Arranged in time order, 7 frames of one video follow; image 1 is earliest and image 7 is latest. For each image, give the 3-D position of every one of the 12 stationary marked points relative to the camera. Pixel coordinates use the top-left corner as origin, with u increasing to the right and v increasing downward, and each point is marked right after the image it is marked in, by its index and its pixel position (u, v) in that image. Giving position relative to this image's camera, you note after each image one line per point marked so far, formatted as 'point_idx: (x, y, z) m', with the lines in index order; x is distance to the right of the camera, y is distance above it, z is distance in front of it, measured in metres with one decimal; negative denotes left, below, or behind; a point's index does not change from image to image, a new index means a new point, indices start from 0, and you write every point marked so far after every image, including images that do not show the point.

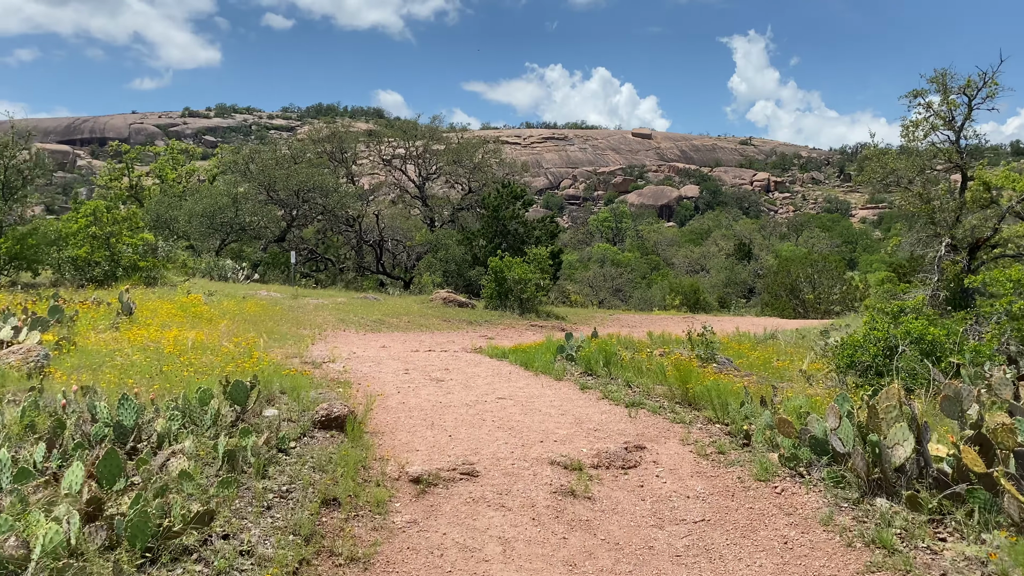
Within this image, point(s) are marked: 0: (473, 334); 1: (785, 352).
0: (-0.6, -0.7, +11.9) m
1: (+4.0, -1.0, +12.6) m
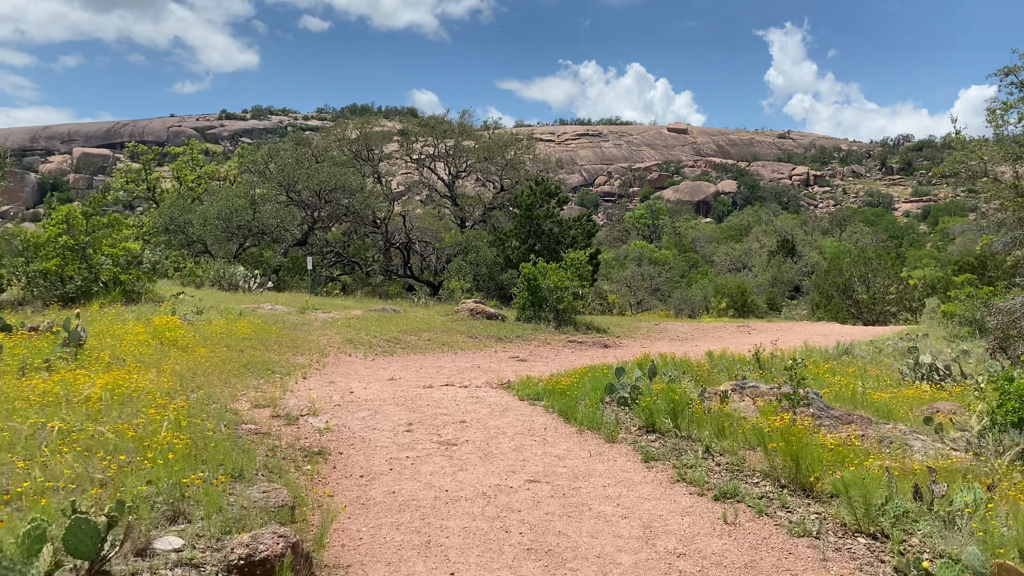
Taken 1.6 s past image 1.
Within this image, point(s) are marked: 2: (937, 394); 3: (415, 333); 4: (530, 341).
0: (-0.1, -0.9, +10.2) m
1: (+4.4, -1.1, +10.7) m
2: (+4.7, -1.2, +9.5) m
3: (-1.3, -0.6, +11.5) m
4: (+0.3, -0.8, +12.1) m
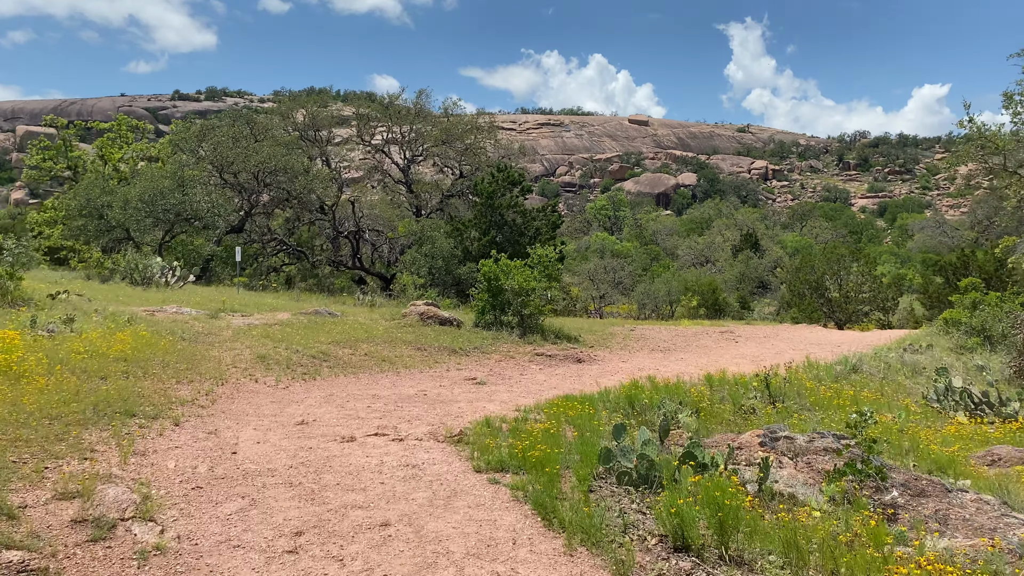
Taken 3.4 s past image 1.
0: (-0.6, -0.9, +8.2) m
1: (+4.0, -1.2, +8.9) m
2: (+4.3, -1.3, +7.8) m
3: (-1.8, -0.7, +9.5) m
4: (-0.3, -0.8, +10.1) m
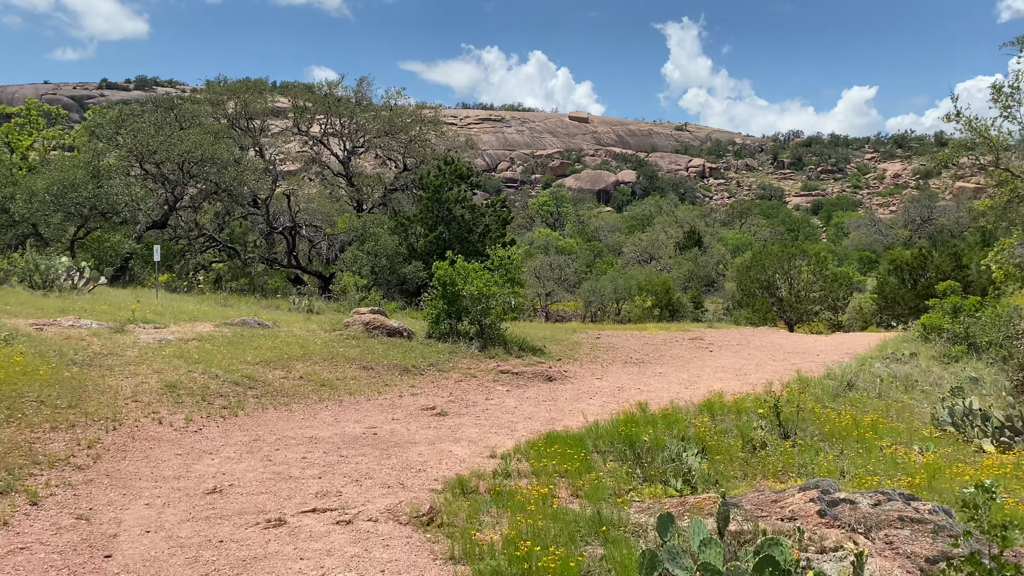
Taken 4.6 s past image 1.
0: (-0.8, -1.0, +6.8) m
1: (+3.6, -1.3, +7.9) m
2: (+4.1, -1.4, +6.7) m
3: (-2.2, -0.7, +8.0) m
4: (-0.7, -0.9, +8.7) m
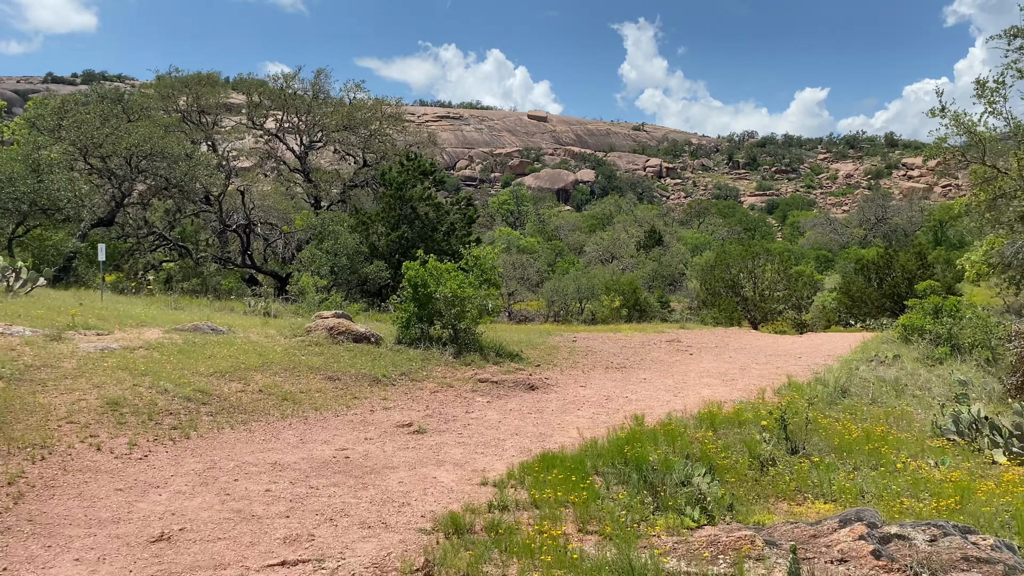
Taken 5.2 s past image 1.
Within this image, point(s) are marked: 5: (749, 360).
0: (-0.9, -1.0, +6.1) m
1: (+3.5, -1.3, +7.4) m
2: (+4.0, -1.4, +6.3) m
3: (-2.3, -0.8, +7.2) m
4: (-0.9, -0.9, +8.1) m
5: (+3.4, -1.0, +12.1) m
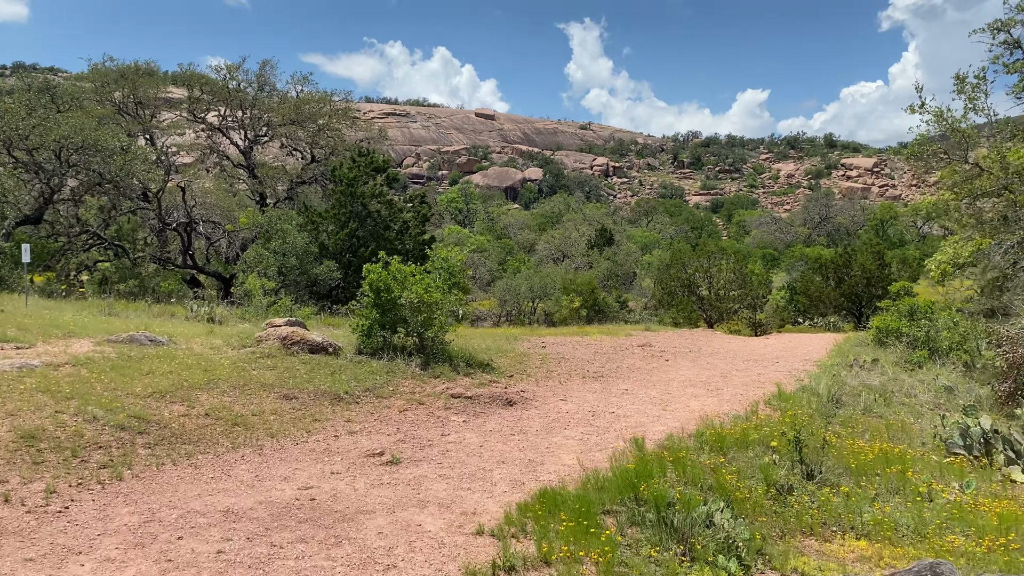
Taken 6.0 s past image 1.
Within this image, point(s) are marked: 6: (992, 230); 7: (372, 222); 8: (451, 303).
0: (-1.0, -1.1, +5.3) m
1: (+3.3, -1.4, +6.8) m
2: (+3.9, -1.5, +5.8) m
3: (-2.5, -0.8, +6.3) m
4: (-1.0, -1.0, +7.2) m
5: (+2.9, -1.1, +11.6) m
6: (+6.6, +0.8, +11.7) m
7: (-2.7, +1.3, +17.0) m
8: (-0.6, -0.2, +9.2) m
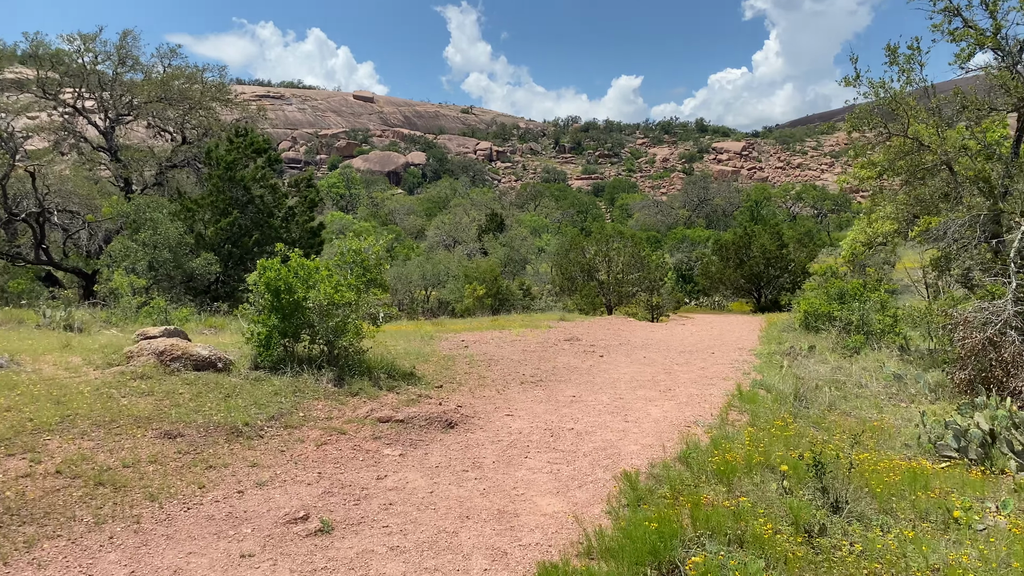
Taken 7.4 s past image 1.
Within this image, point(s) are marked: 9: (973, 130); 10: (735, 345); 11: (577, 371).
0: (-1.1, -1.2, +3.9) m
1: (+3.0, -1.3, +6.0) m
2: (+3.7, -1.4, +5.0) m
3: (-2.7, -0.9, +4.7) m
4: (-1.4, -1.0, +5.8) m
5: (+1.9, -0.9, +10.6) m
6: (+5.5, +1.1, +11.2) m
7: (-4.5, +1.4, +15.2) m
8: (-1.3, -0.1, +7.7) m
9: (+5.5, +1.9, +10.1) m
10: (+3.3, -0.8, +12.5) m
11: (+0.8, -0.9, +9.5) m
